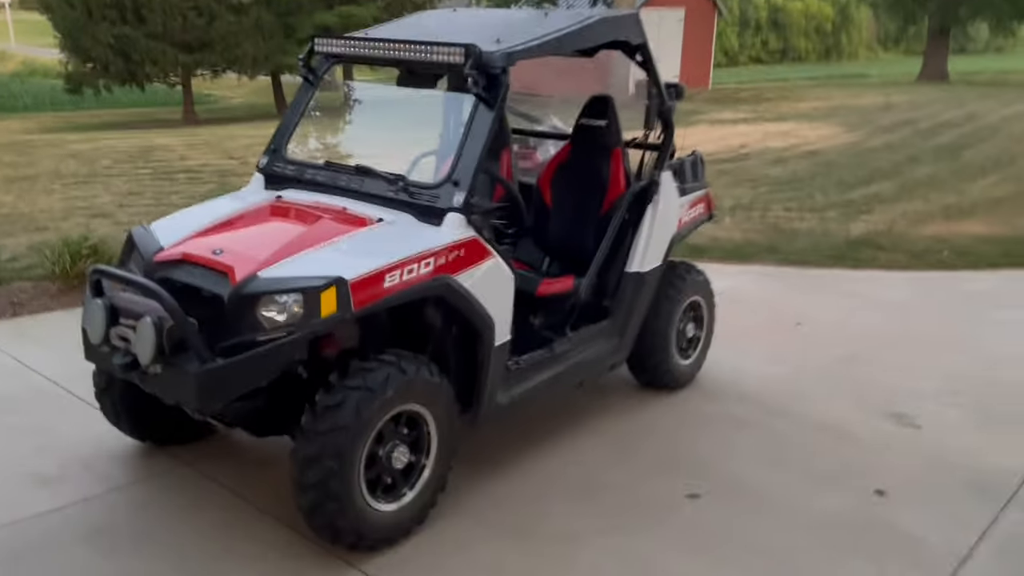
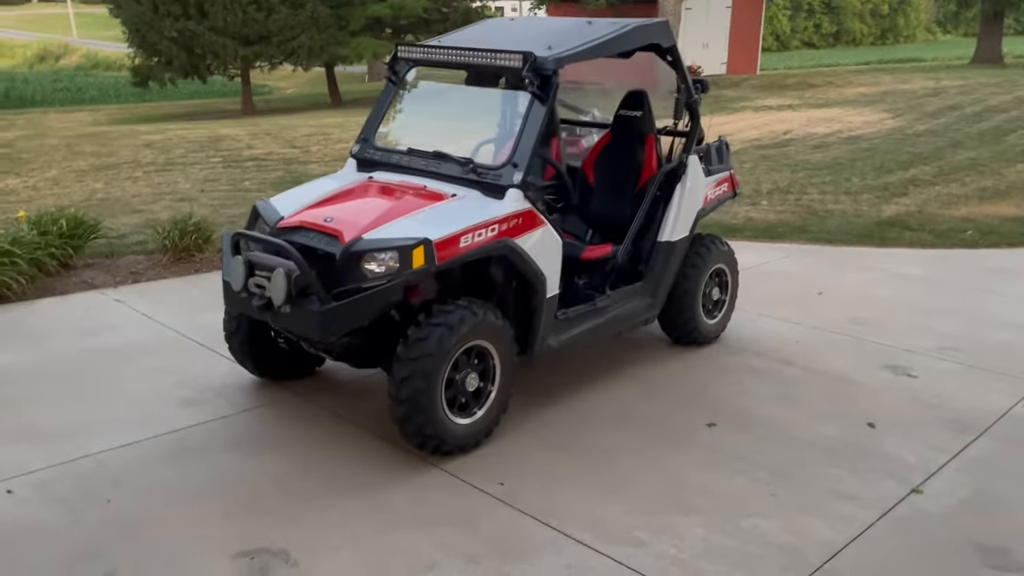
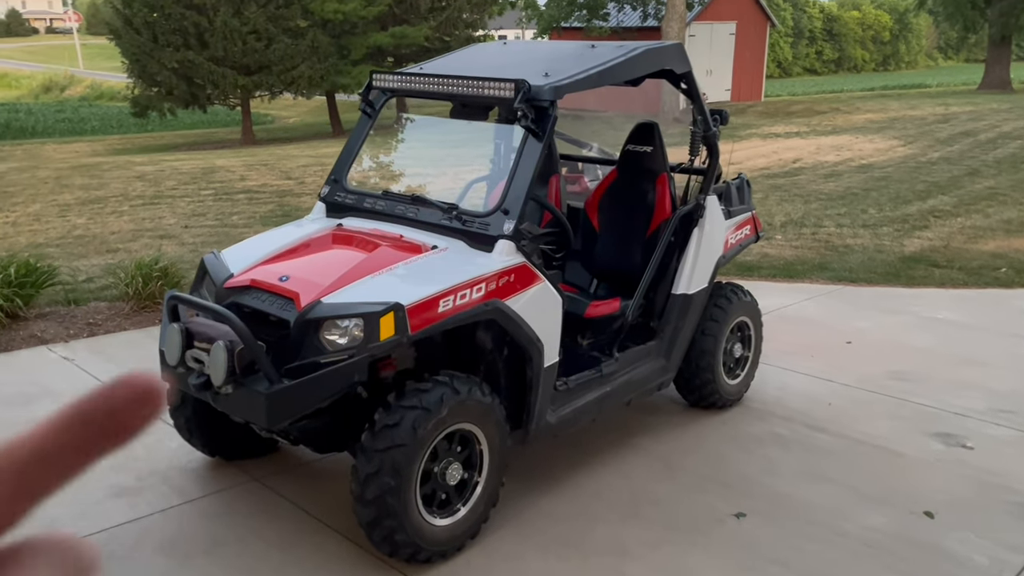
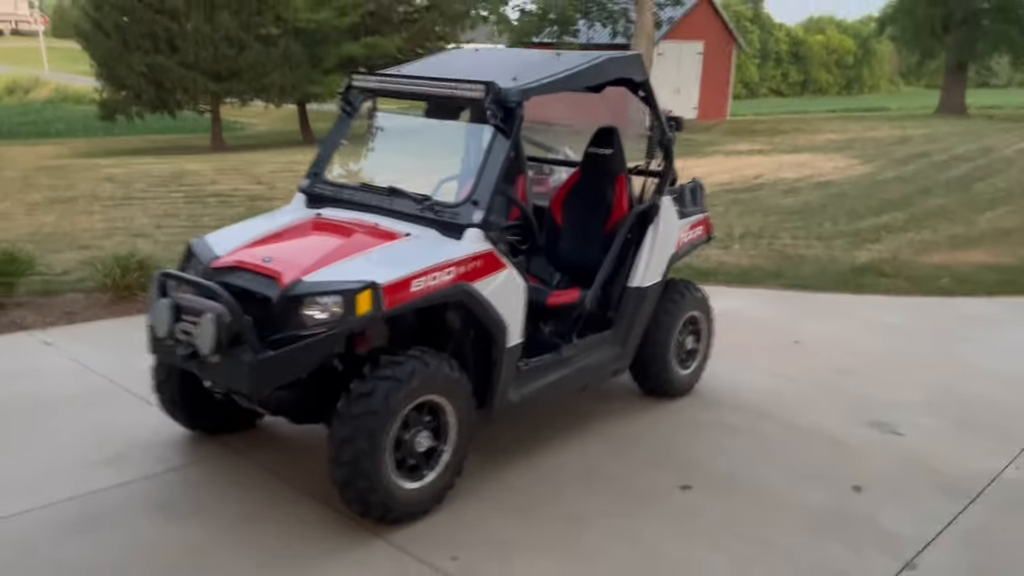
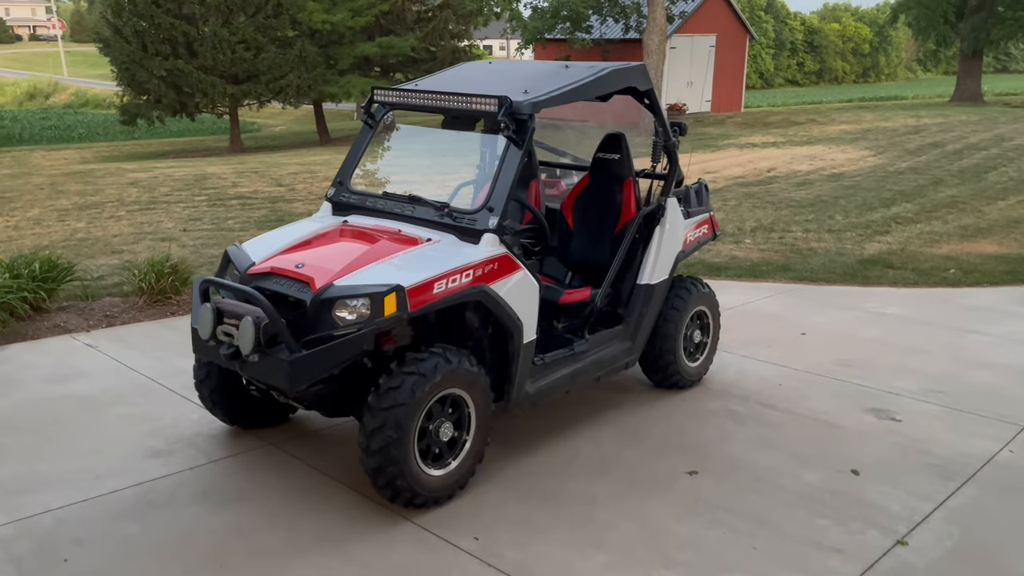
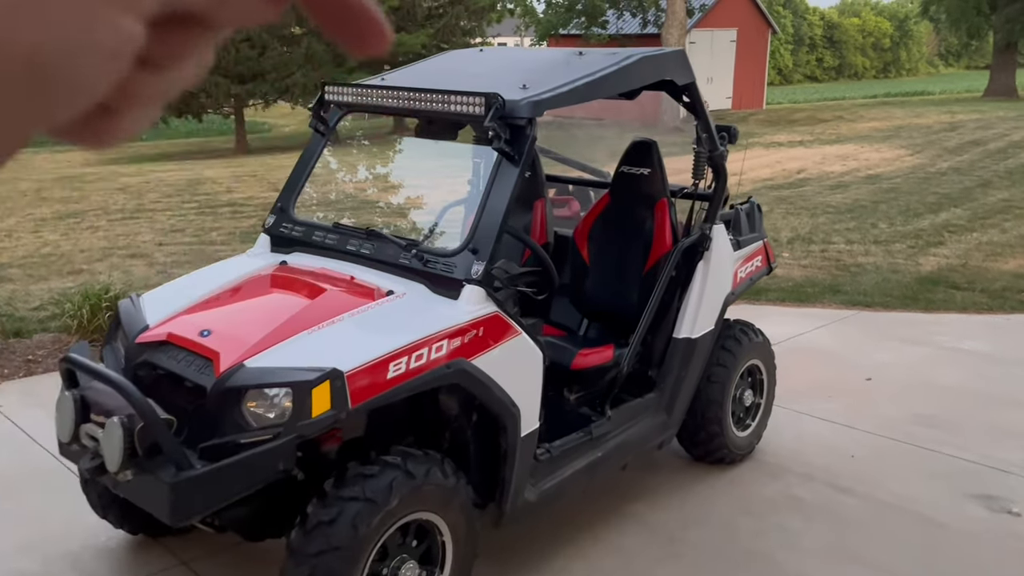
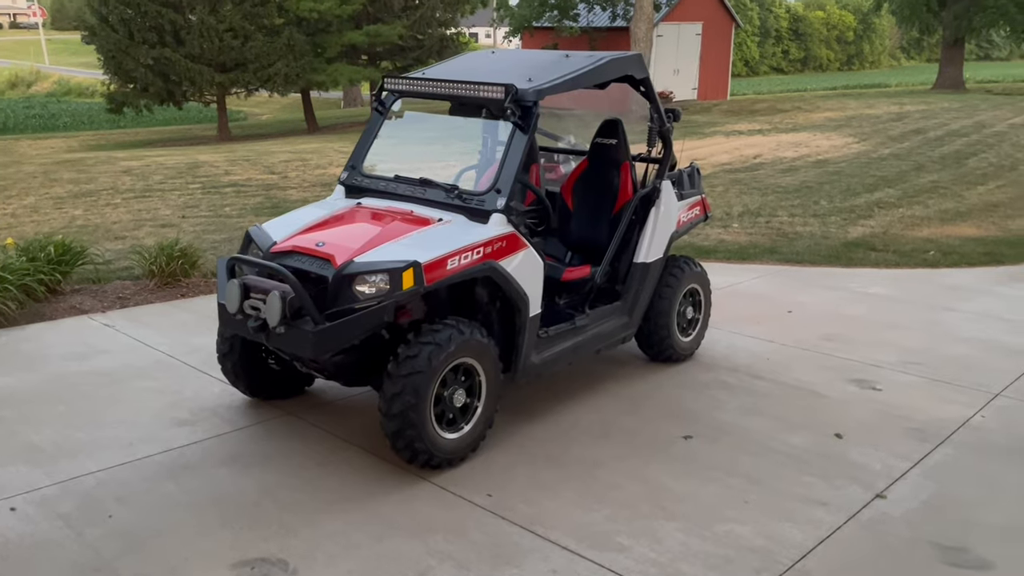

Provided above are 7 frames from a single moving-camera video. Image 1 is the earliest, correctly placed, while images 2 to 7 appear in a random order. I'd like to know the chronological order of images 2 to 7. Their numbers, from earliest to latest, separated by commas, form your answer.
4, 2, 7, 5, 3, 6
